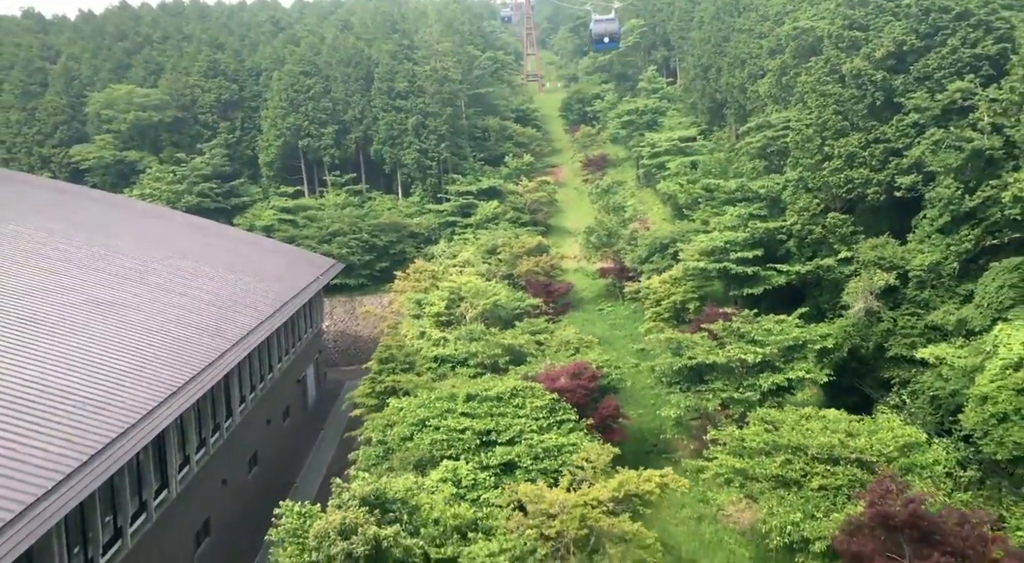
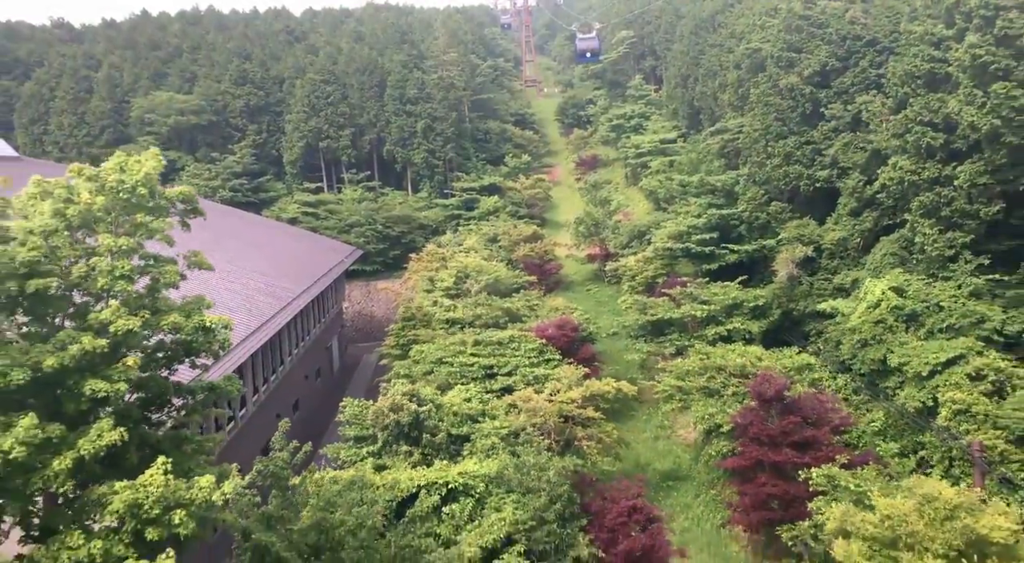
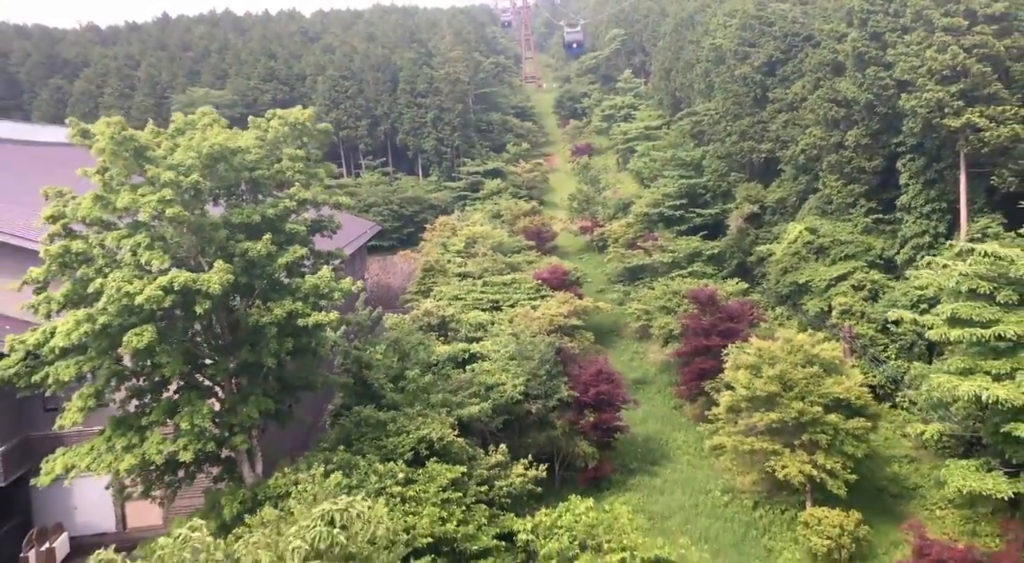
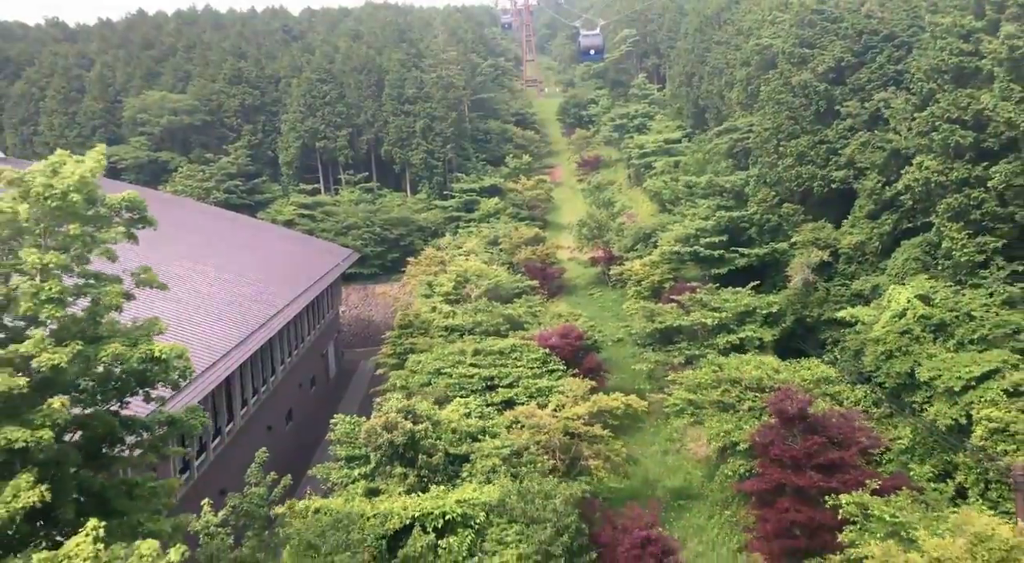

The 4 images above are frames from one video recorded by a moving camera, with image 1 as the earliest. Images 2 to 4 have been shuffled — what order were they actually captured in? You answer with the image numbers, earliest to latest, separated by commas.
4, 2, 3
